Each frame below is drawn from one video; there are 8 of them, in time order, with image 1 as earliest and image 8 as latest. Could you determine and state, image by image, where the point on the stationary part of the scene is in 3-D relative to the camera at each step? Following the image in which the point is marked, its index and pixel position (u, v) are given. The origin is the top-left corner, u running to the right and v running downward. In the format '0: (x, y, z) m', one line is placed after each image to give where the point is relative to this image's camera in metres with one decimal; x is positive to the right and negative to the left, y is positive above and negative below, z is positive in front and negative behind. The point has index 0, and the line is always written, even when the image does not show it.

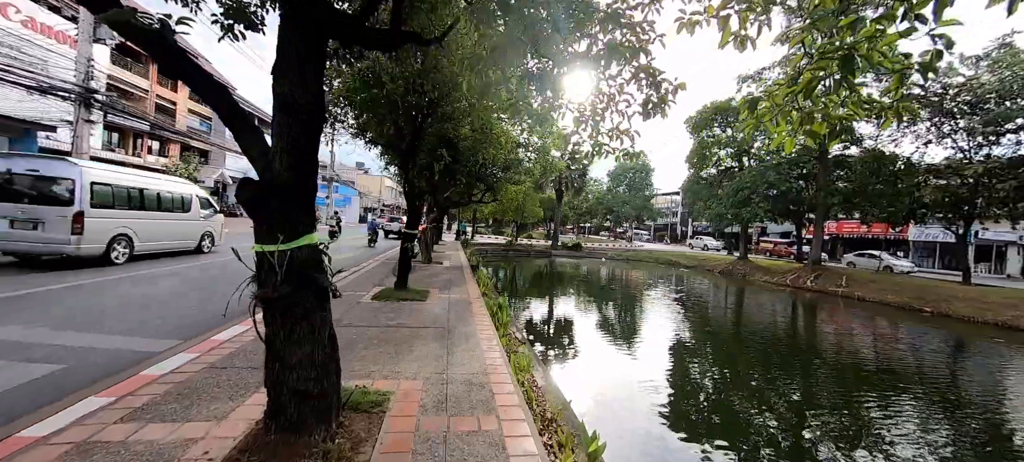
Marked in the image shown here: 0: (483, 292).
0: (-0.5, -1.1, +6.5) m
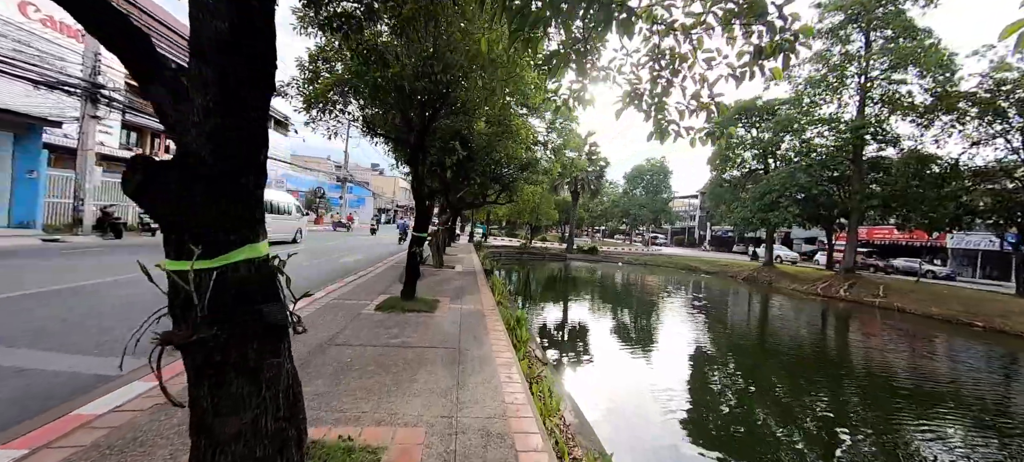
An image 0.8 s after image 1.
0: (-0.2, -1.2, +5.9) m
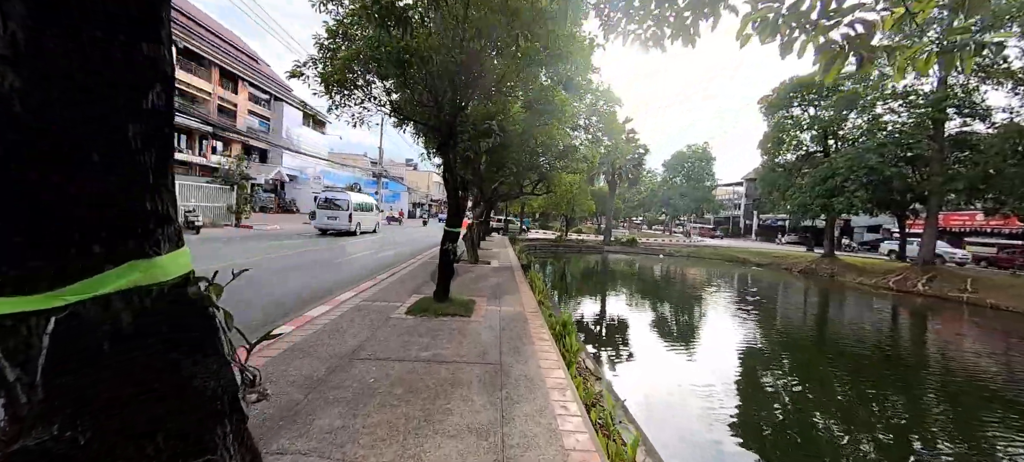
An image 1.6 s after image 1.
0: (+0.4, -1.1, +5.4) m
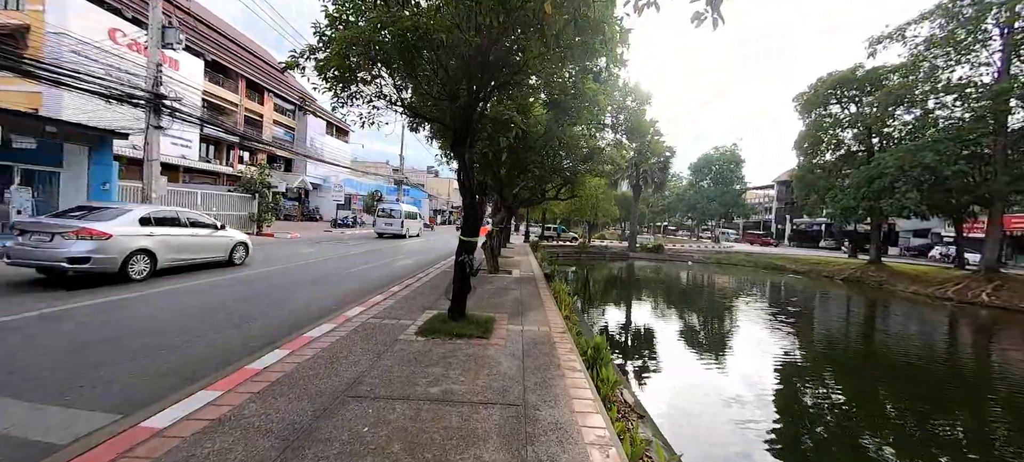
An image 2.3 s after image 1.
0: (+0.7, -1.2, +4.8) m
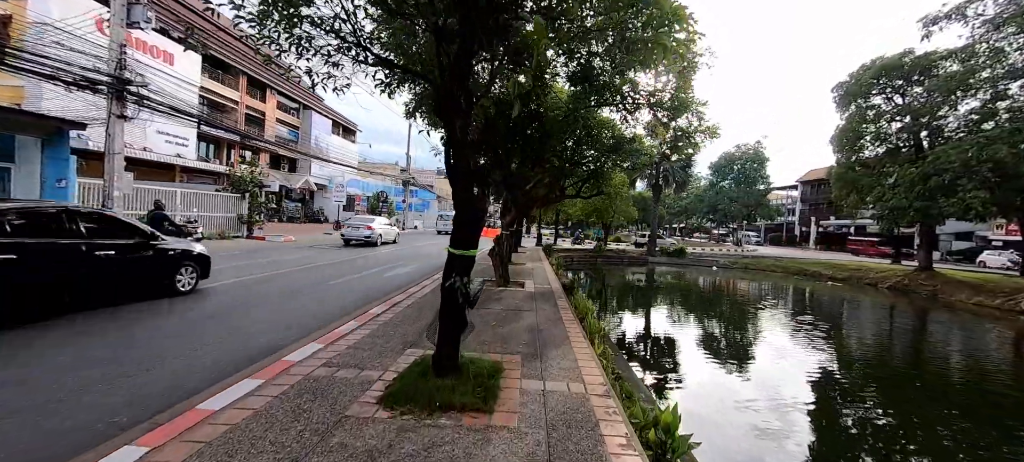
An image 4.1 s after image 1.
0: (+0.9, -1.3, +3.5) m
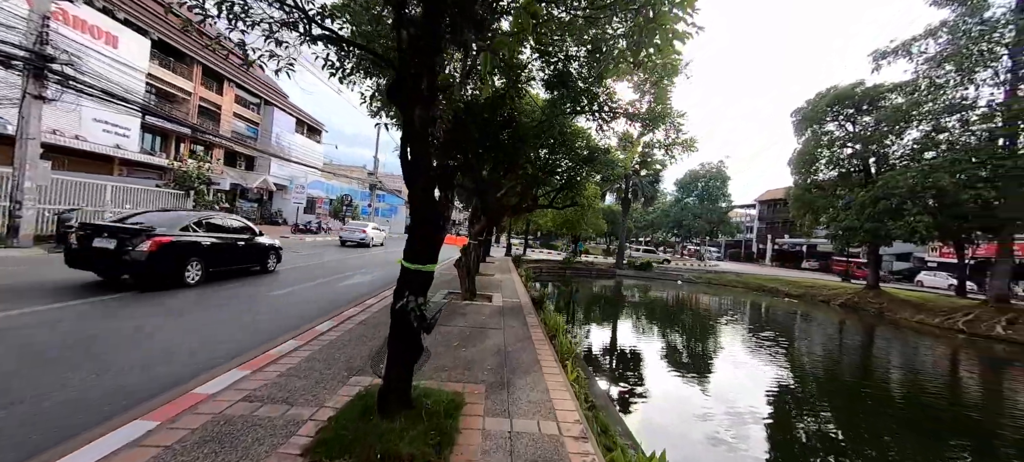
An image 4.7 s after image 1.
0: (+0.6, -1.4, +3.2) m
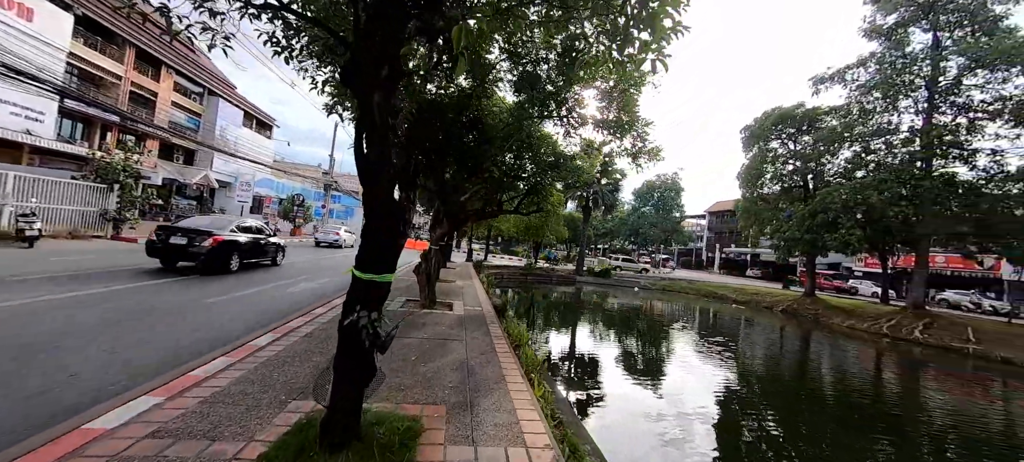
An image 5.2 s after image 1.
0: (+0.3, -1.5, +3.0) m
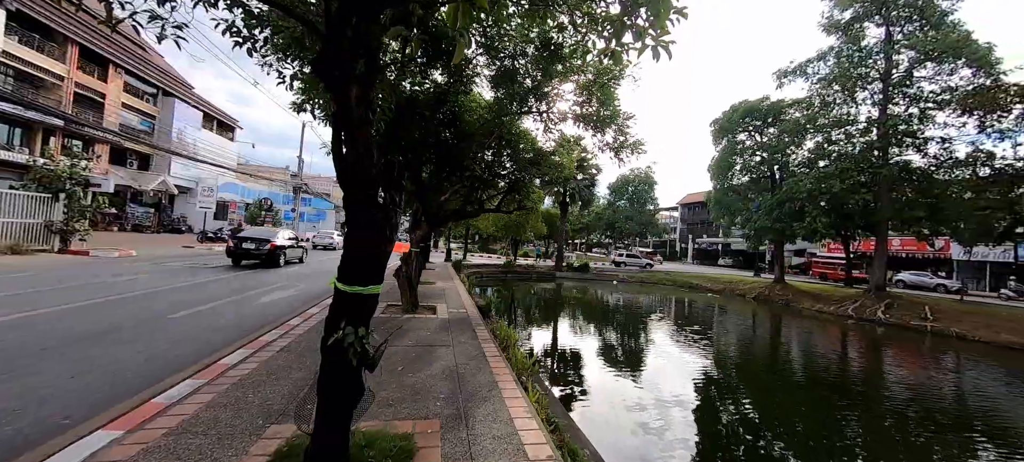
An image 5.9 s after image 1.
0: (+0.2, -1.4, +2.9) m
